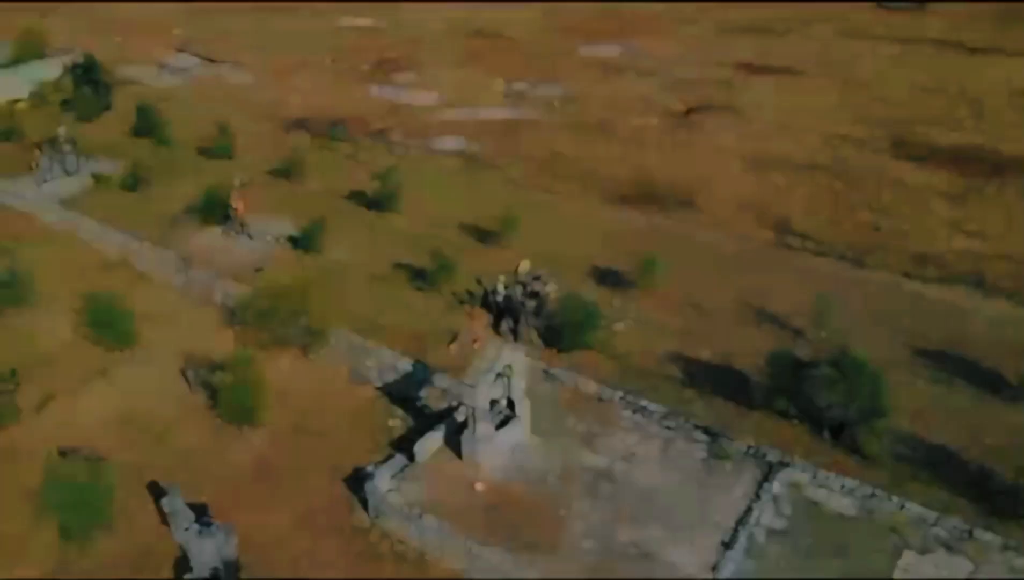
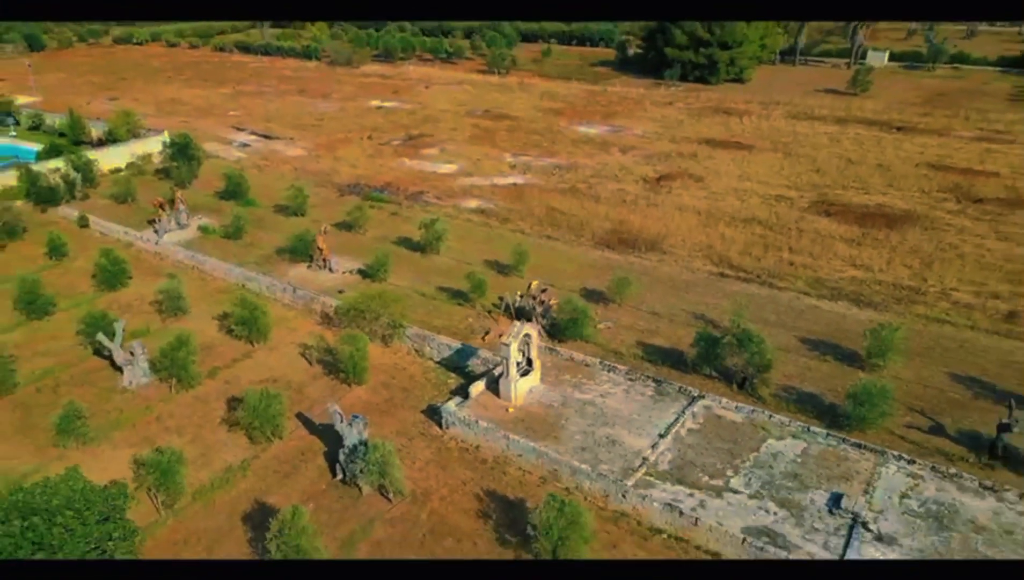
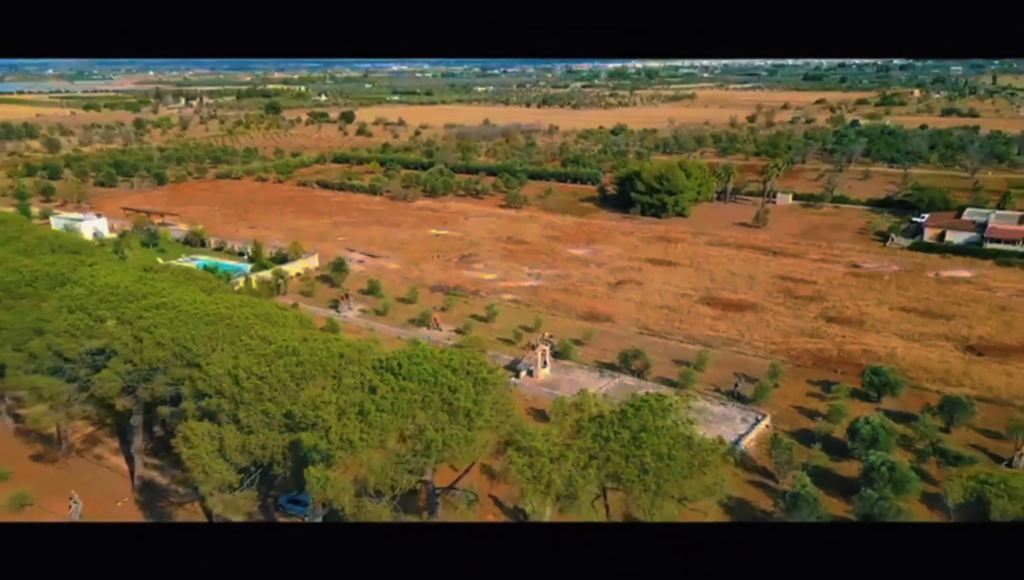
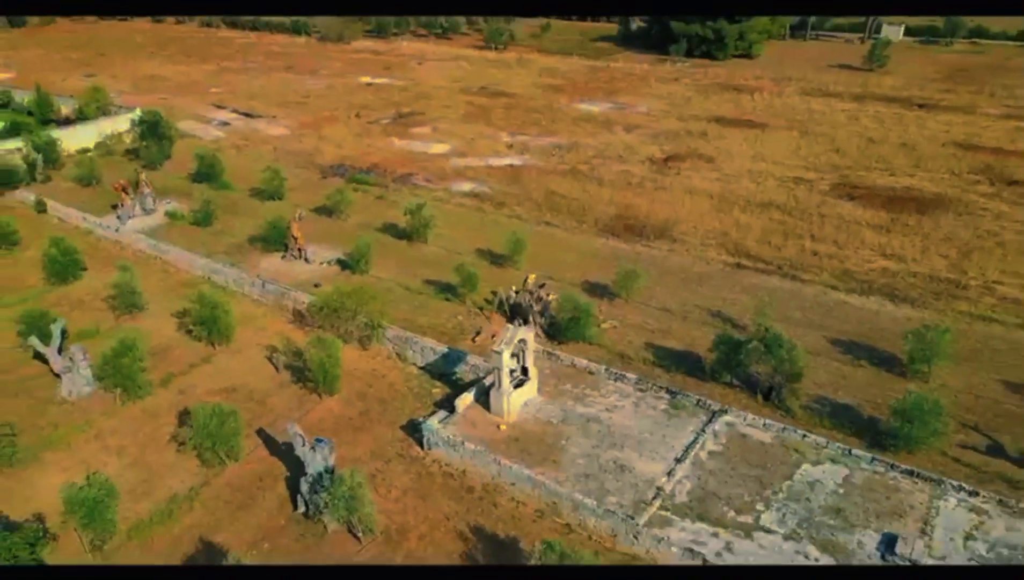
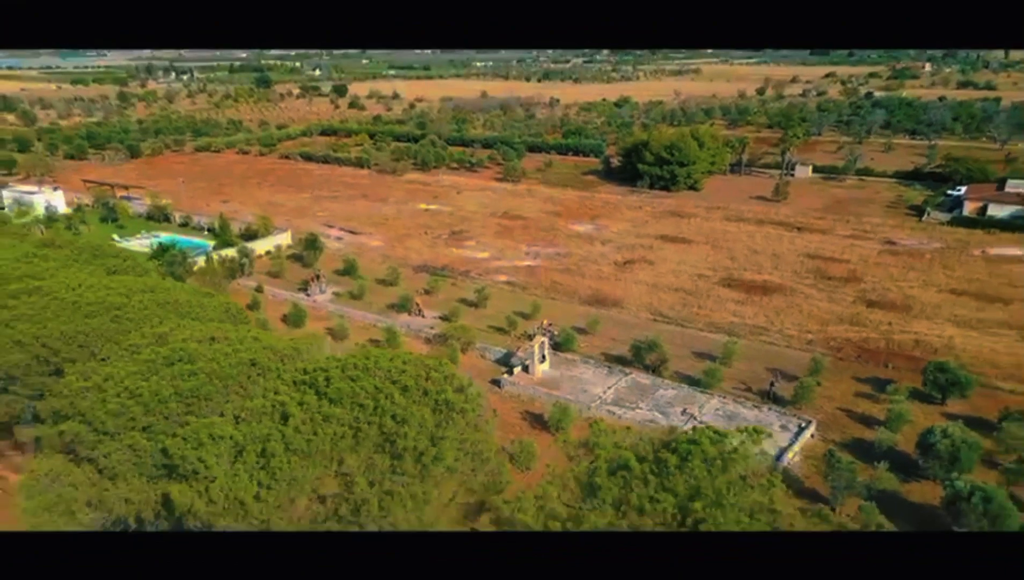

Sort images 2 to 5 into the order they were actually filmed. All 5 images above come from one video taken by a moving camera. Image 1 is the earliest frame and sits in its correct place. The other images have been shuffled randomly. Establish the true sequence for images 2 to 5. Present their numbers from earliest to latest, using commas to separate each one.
4, 2, 5, 3
